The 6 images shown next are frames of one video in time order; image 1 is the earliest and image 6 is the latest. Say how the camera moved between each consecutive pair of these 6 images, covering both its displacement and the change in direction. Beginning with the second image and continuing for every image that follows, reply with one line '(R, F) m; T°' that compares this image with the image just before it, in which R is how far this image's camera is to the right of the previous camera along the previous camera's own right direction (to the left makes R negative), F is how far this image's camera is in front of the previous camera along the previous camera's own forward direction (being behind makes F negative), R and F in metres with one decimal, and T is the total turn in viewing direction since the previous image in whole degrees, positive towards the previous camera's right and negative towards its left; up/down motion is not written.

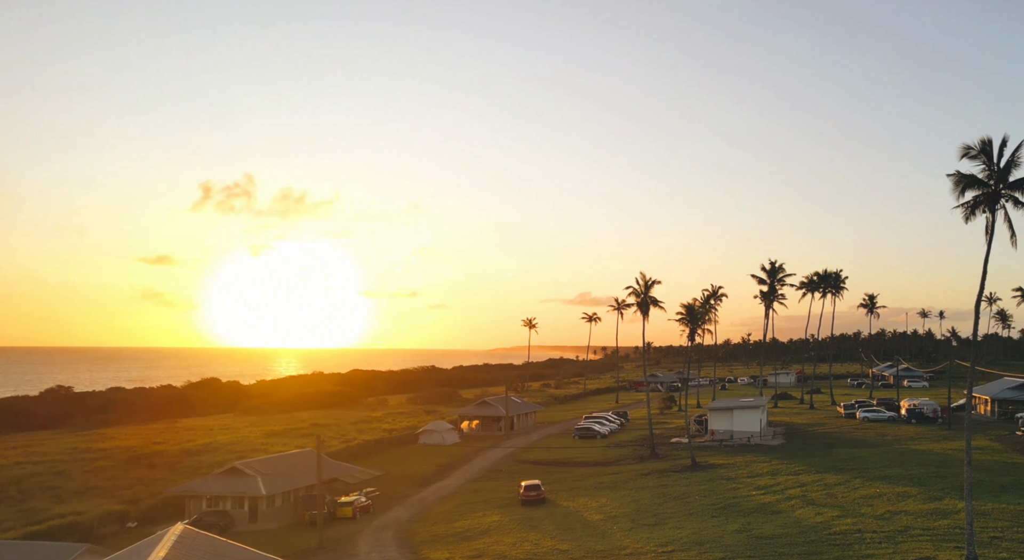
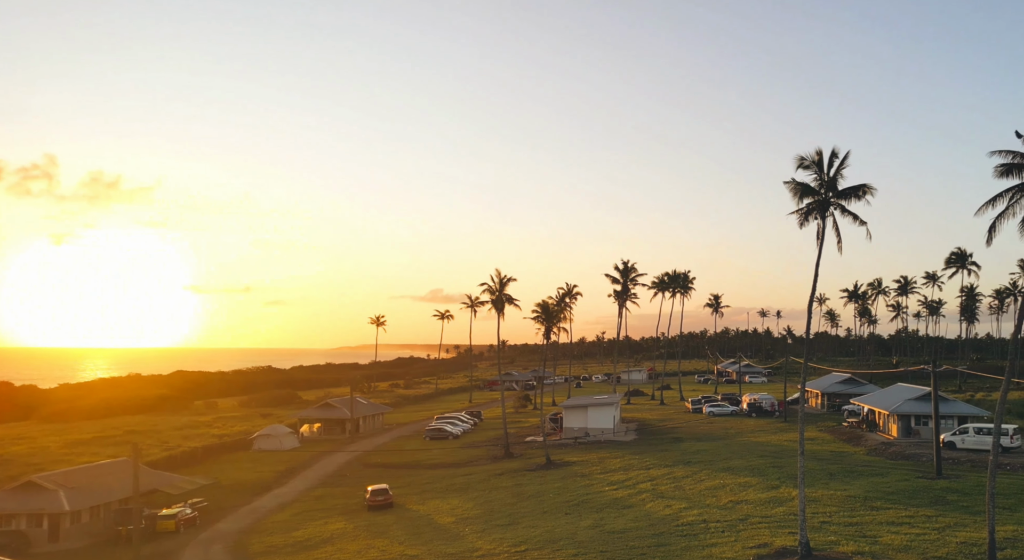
(+0.7, +0.9) m; +10°
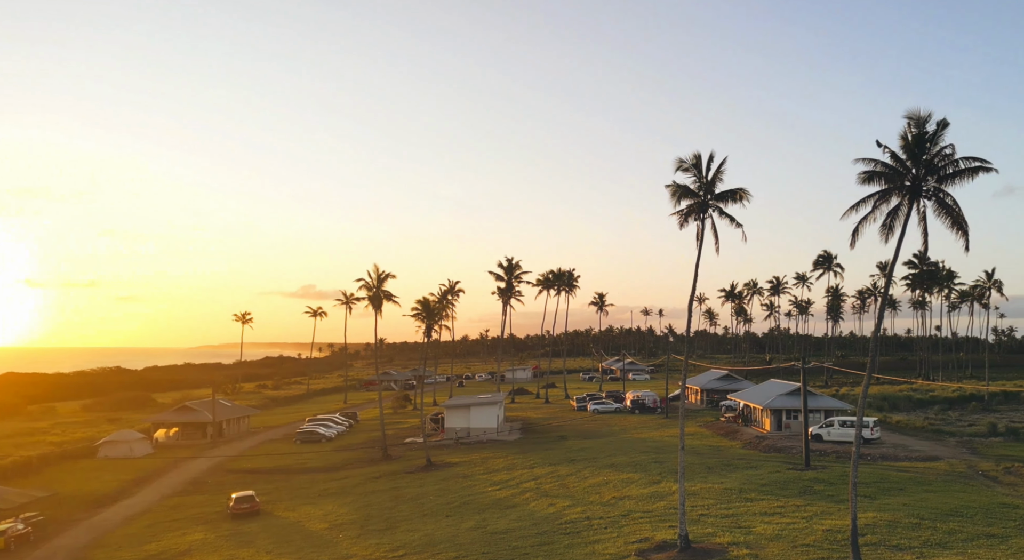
(+0.6, +0.7) m; +8°
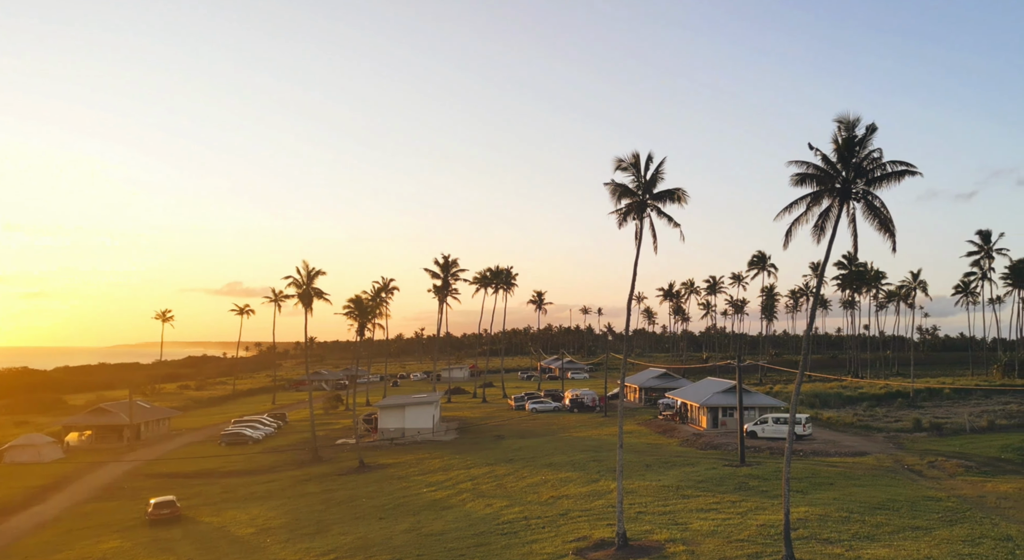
(+0.4, +0.4) m; +4°
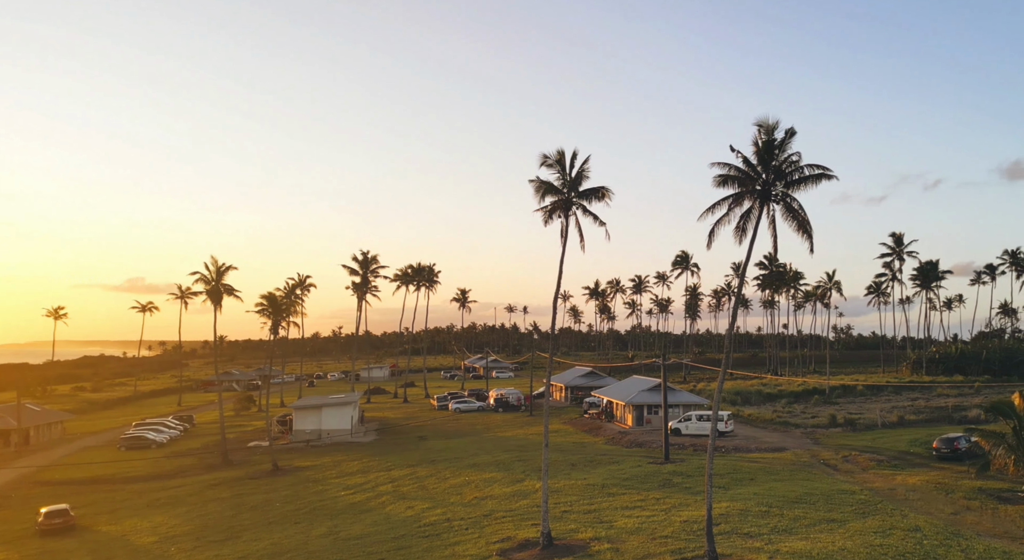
(+0.6, +0.5) m; +5°
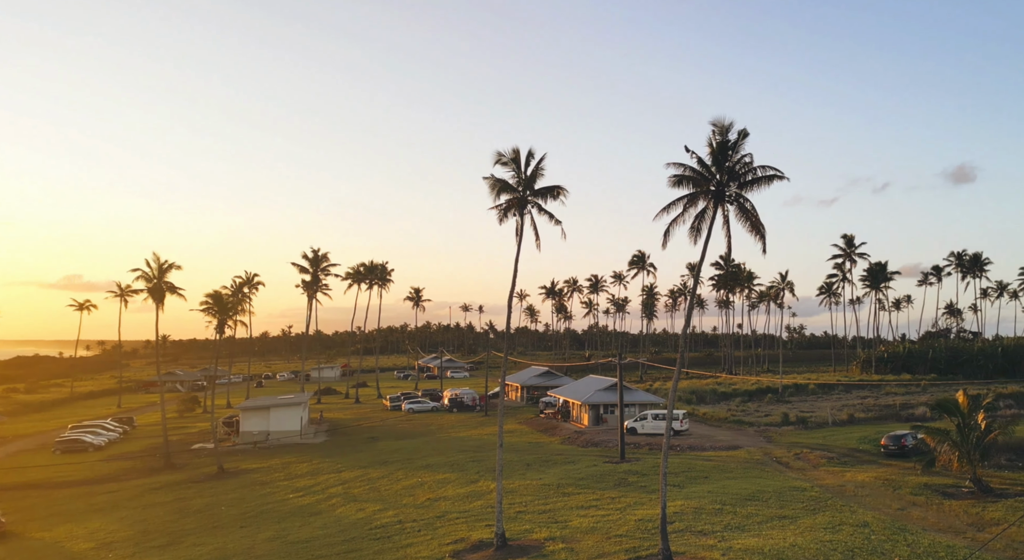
(+0.3, +0.3) m; +3°
